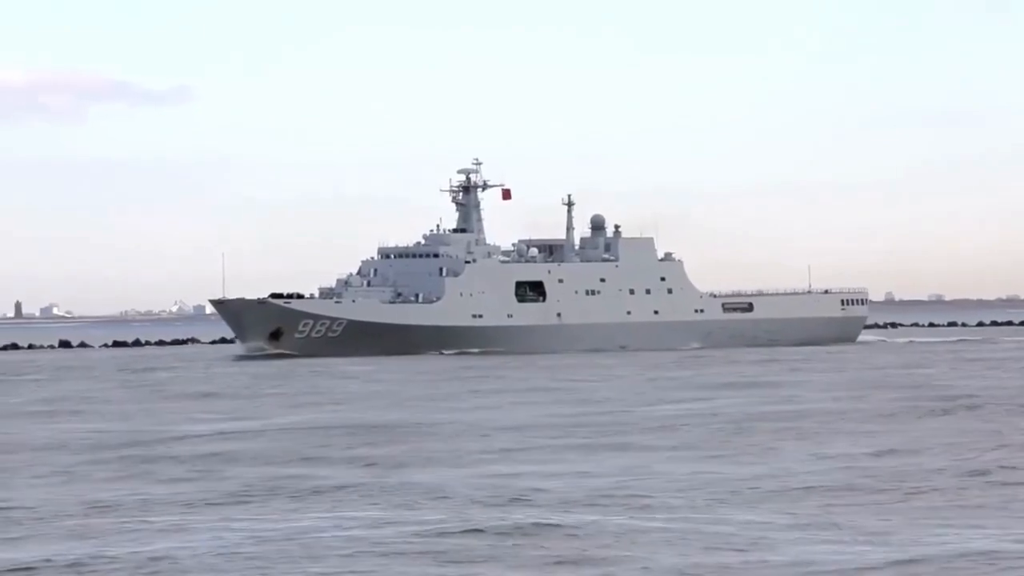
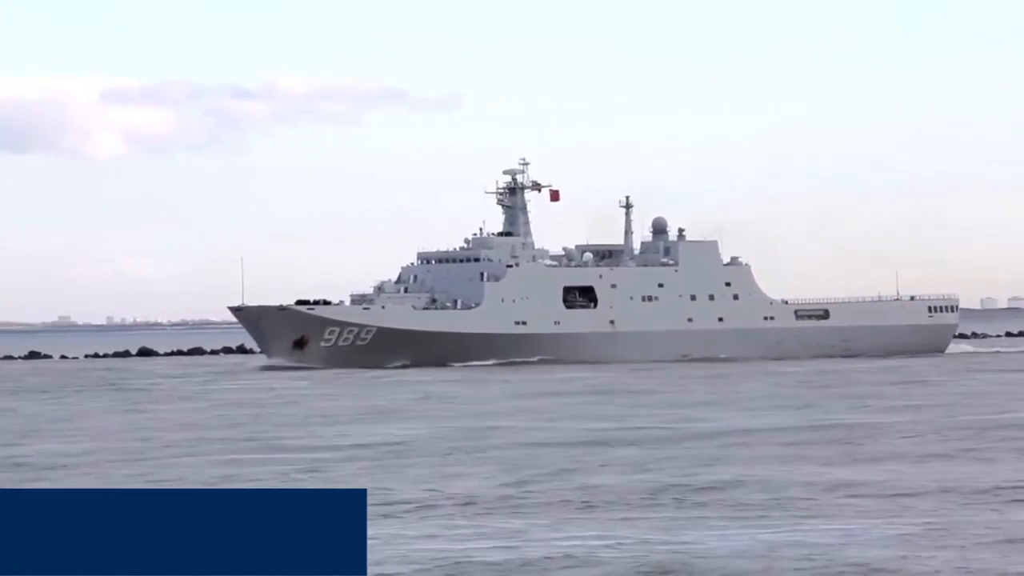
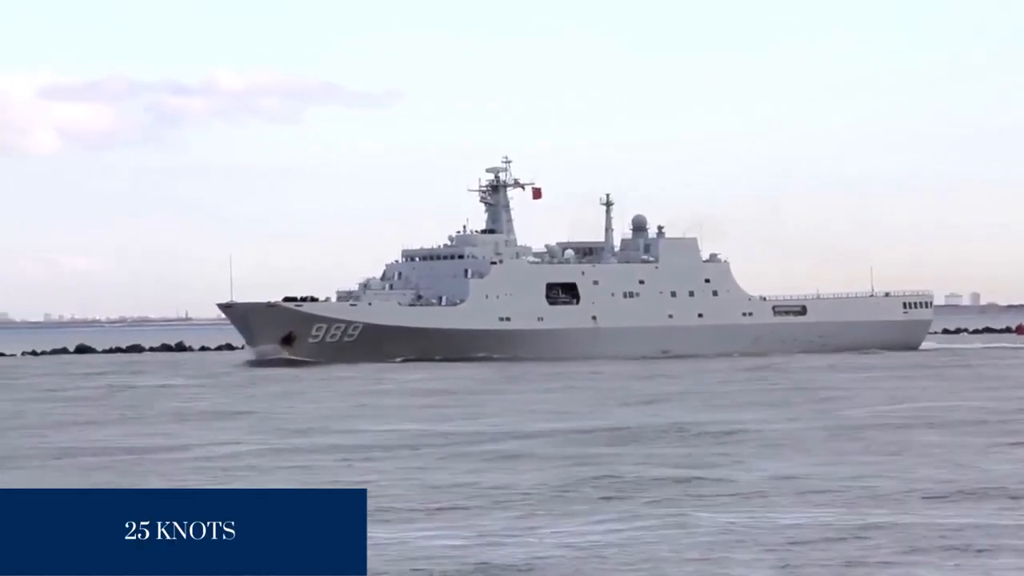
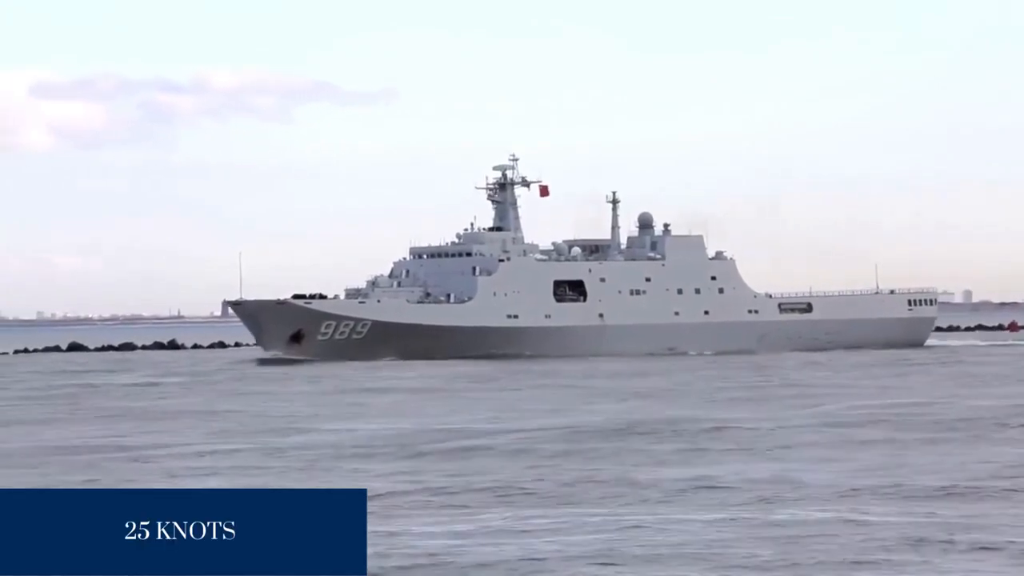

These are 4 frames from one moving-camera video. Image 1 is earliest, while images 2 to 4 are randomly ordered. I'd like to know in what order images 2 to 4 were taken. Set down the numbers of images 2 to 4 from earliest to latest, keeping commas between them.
4, 3, 2
